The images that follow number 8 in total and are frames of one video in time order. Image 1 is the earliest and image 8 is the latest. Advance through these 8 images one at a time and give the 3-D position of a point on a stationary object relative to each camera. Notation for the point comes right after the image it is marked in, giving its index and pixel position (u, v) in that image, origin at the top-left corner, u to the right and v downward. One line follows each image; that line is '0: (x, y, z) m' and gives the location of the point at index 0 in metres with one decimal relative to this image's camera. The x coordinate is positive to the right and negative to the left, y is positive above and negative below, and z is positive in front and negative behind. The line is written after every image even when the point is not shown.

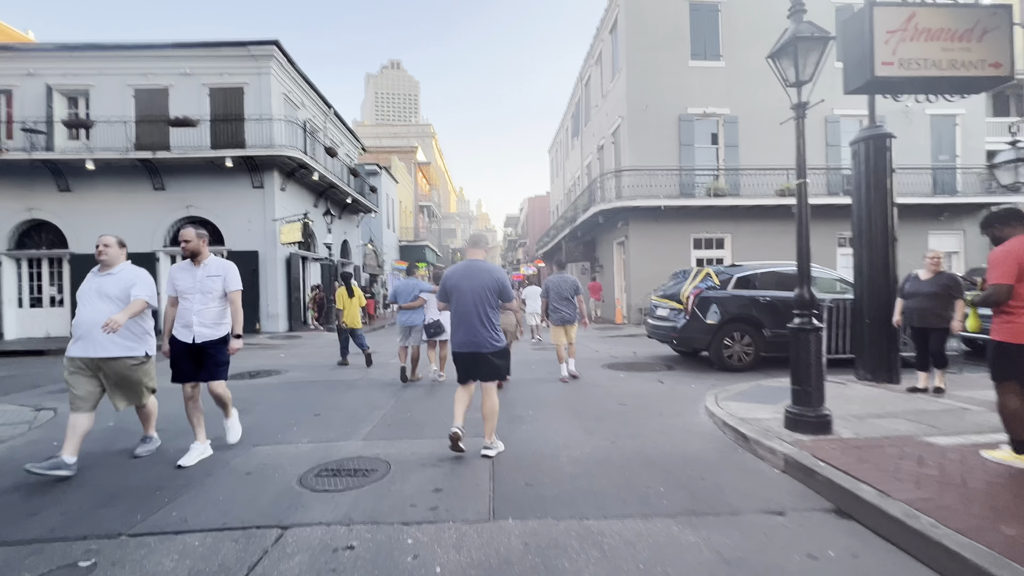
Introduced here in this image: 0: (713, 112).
0: (+7.4, +6.5, +17.0) m
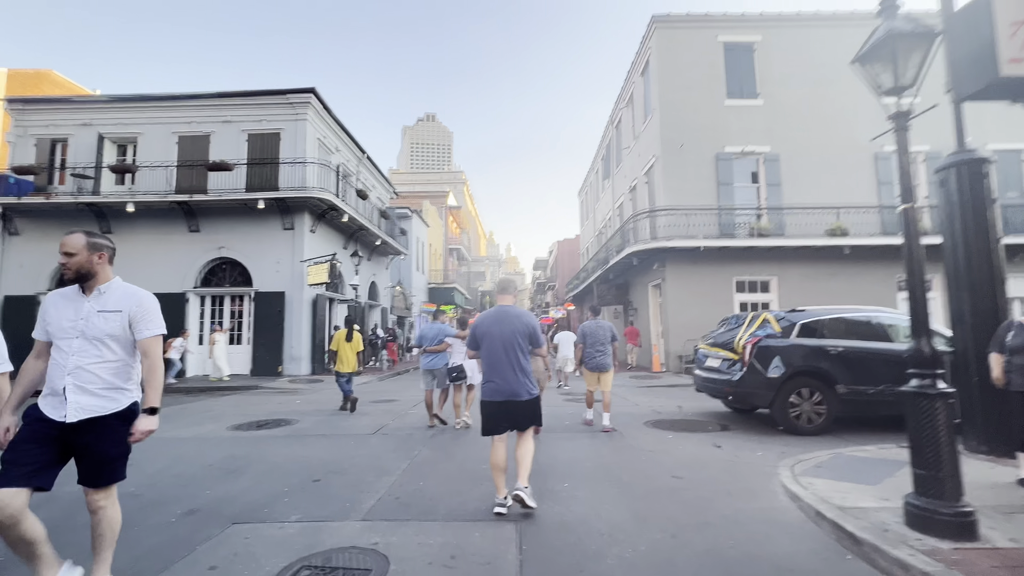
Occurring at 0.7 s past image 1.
0: (+8.5, +4.9, +16.3) m
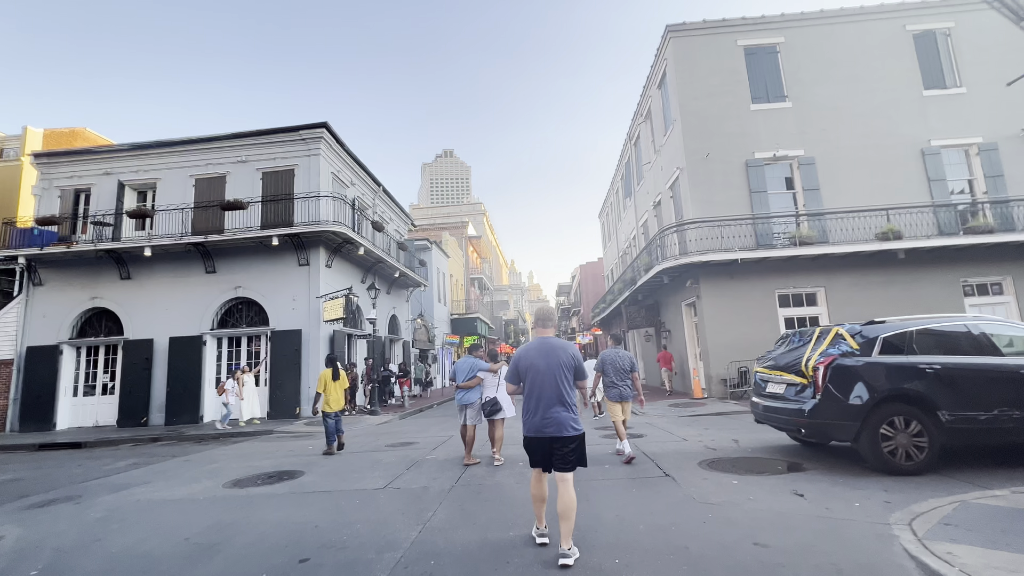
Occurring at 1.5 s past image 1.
0: (+9.1, +4.4, +15.3) m
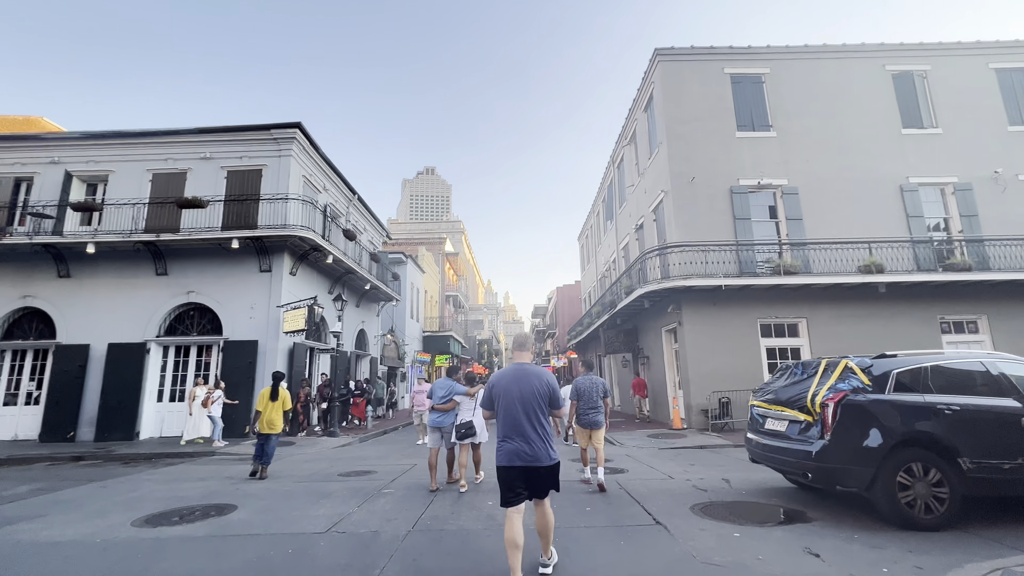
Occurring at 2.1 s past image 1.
0: (+8.5, +3.5, +15.2) m
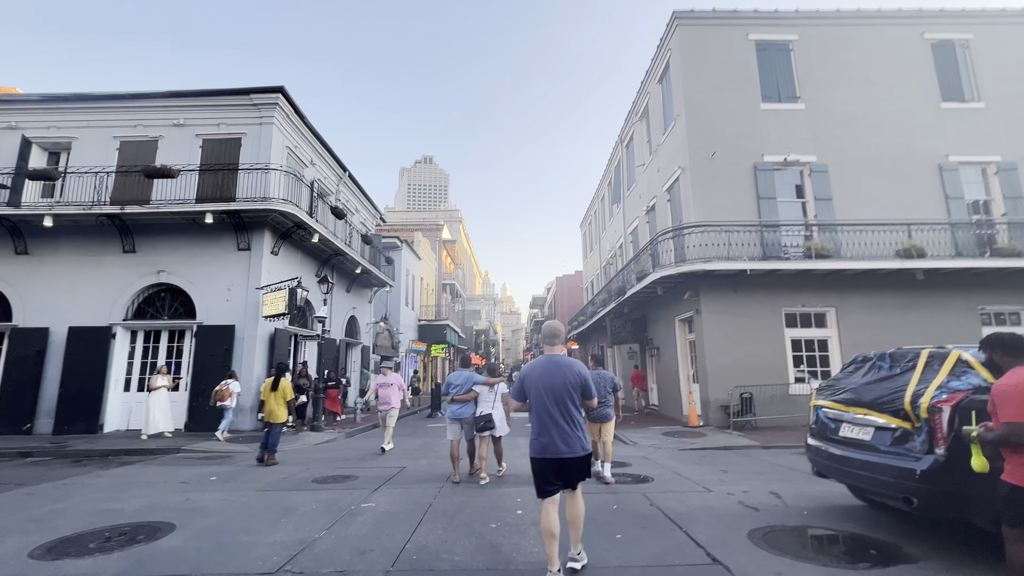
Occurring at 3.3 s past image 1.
0: (+8.6, +3.9, +13.9) m
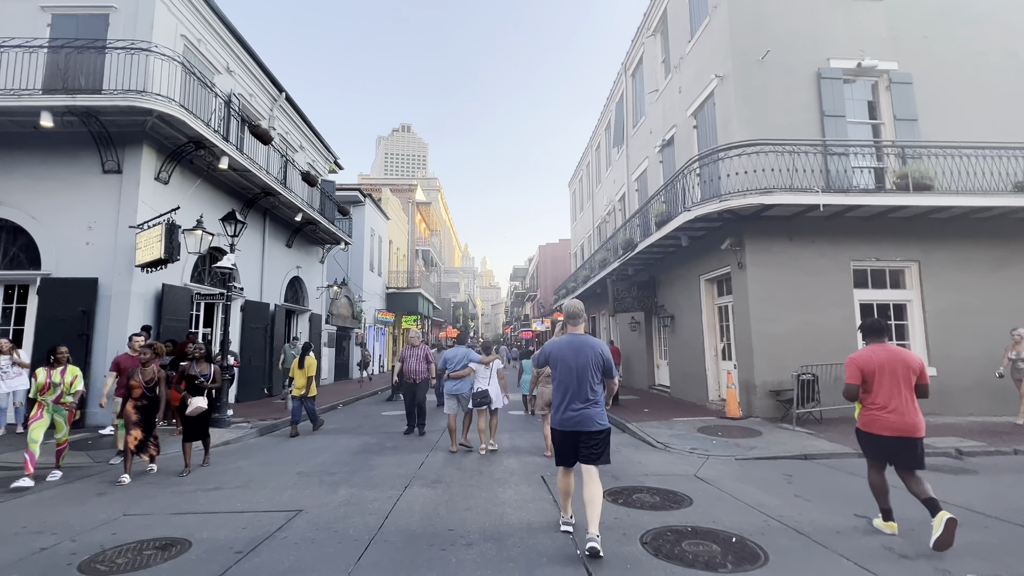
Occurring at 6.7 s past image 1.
0: (+8.2, +5.0, +10.5) m
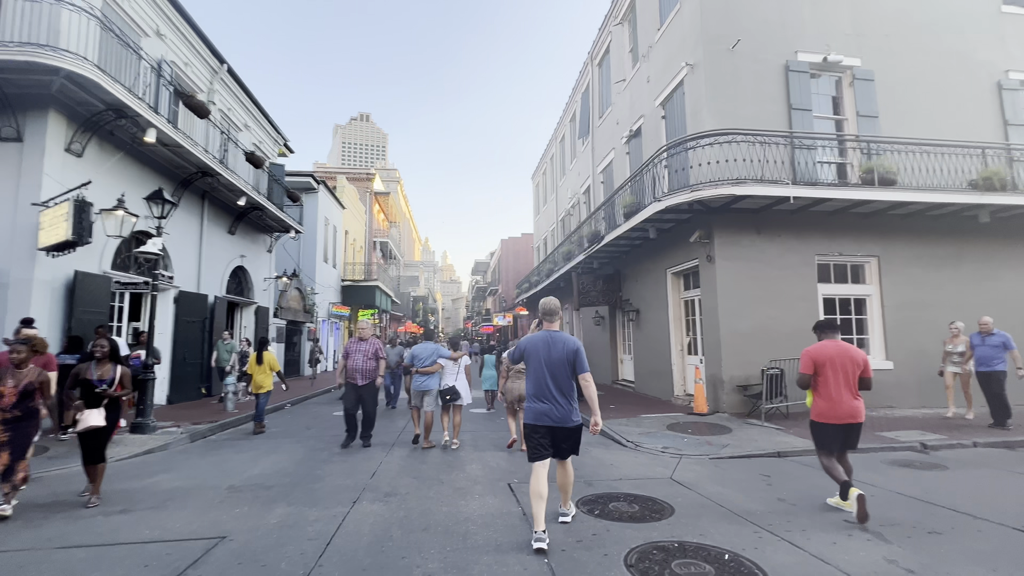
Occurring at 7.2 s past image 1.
0: (+7.4, +5.2, +10.5) m
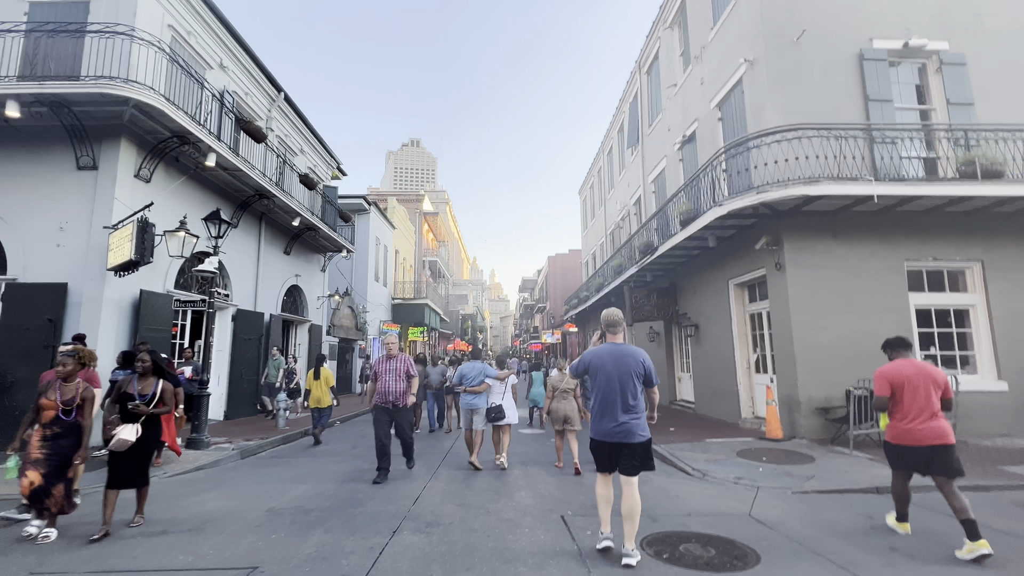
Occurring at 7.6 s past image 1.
0: (+8.4, +5.0, +9.4) m
